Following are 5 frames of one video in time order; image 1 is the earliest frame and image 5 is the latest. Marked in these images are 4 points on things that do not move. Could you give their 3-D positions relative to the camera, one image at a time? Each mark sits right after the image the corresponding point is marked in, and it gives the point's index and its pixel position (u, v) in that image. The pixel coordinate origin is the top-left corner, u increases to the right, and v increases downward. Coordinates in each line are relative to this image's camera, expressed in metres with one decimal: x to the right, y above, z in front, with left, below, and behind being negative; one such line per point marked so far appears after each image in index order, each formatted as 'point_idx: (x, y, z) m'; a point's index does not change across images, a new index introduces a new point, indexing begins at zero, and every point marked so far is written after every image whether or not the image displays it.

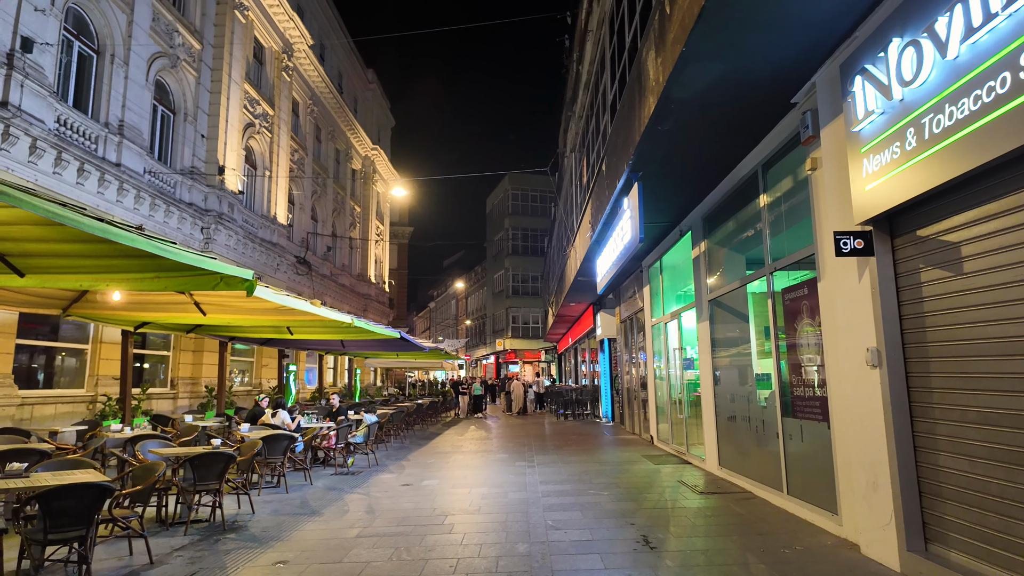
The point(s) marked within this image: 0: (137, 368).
0: (-8.9, -1.9, +14.0) m
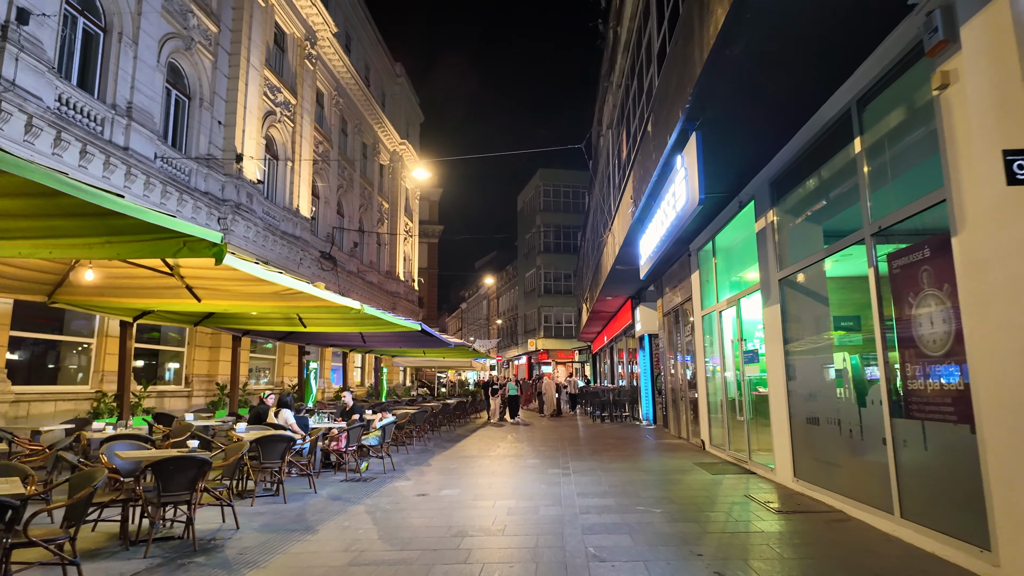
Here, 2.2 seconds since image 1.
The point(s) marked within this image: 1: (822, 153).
0: (-8.2, -1.7, +13.3) m
1: (+3.2, +1.4, +6.1) m
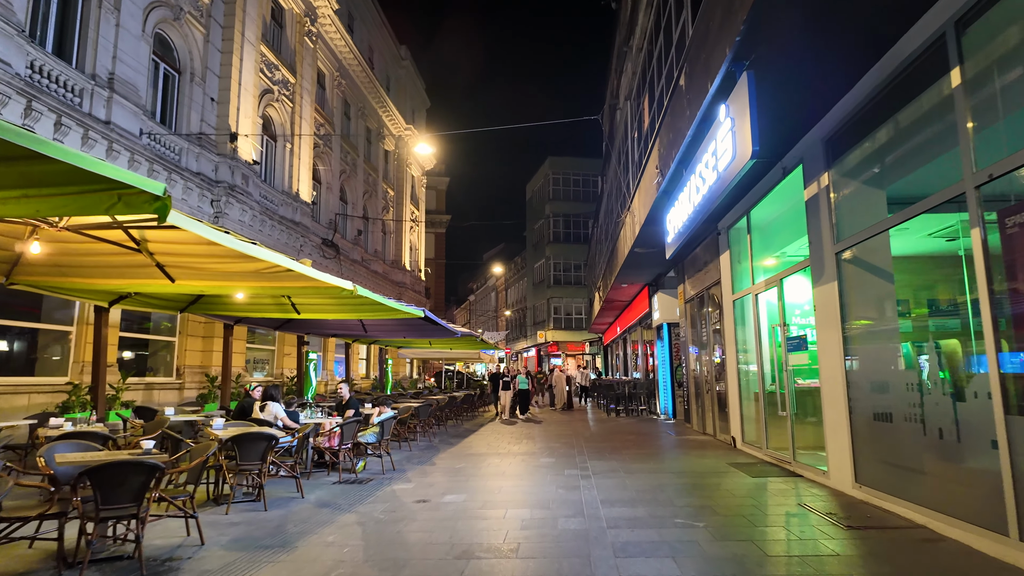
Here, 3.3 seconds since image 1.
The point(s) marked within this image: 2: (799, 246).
0: (-8.0, -1.4, +12.4) m
1: (+3.3, +1.7, +5.1) m
2: (+3.7, +0.5, +7.6) m
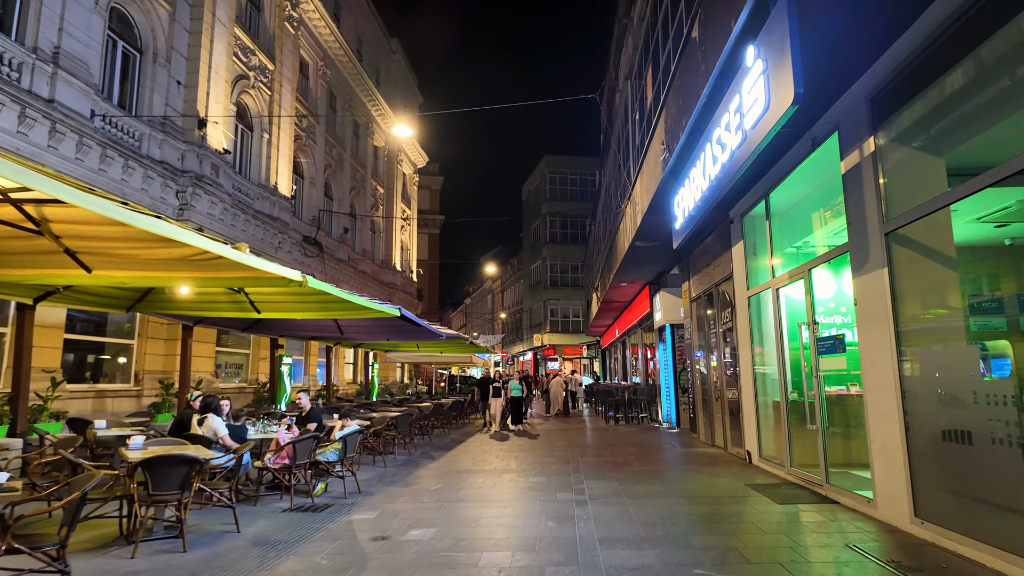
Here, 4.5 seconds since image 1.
0: (-8.2, -1.4, +11.3) m
1: (+3.2, +1.8, +4.0) m
2: (+3.5, +0.6, +6.5) m
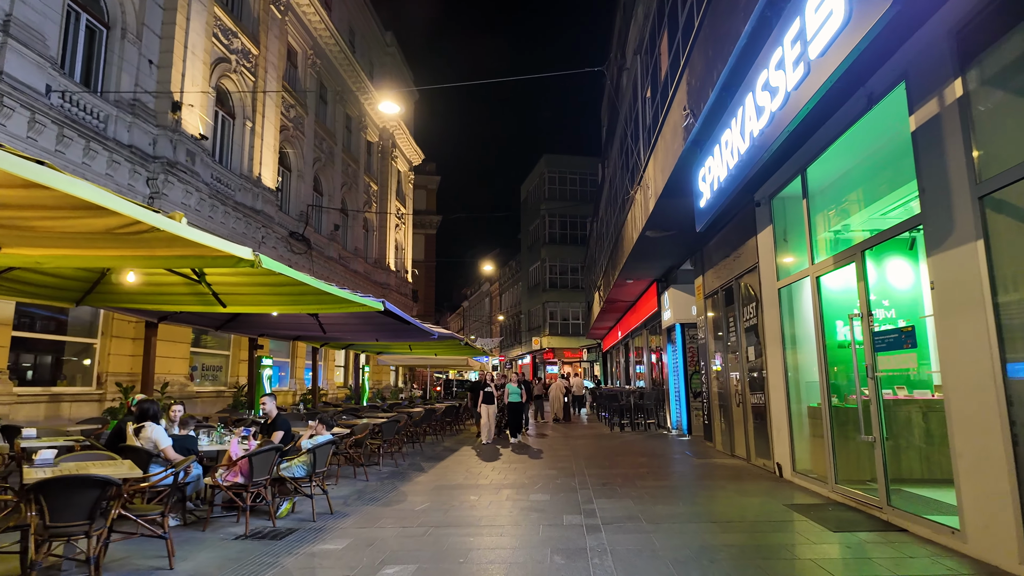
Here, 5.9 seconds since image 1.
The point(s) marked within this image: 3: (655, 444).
0: (-8.2, -1.2, +10.2) m
1: (+3.2, +1.9, +2.9) m
2: (+3.5, +0.7, +5.5) m
3: (+3.0, -3.3, +12.5) m
